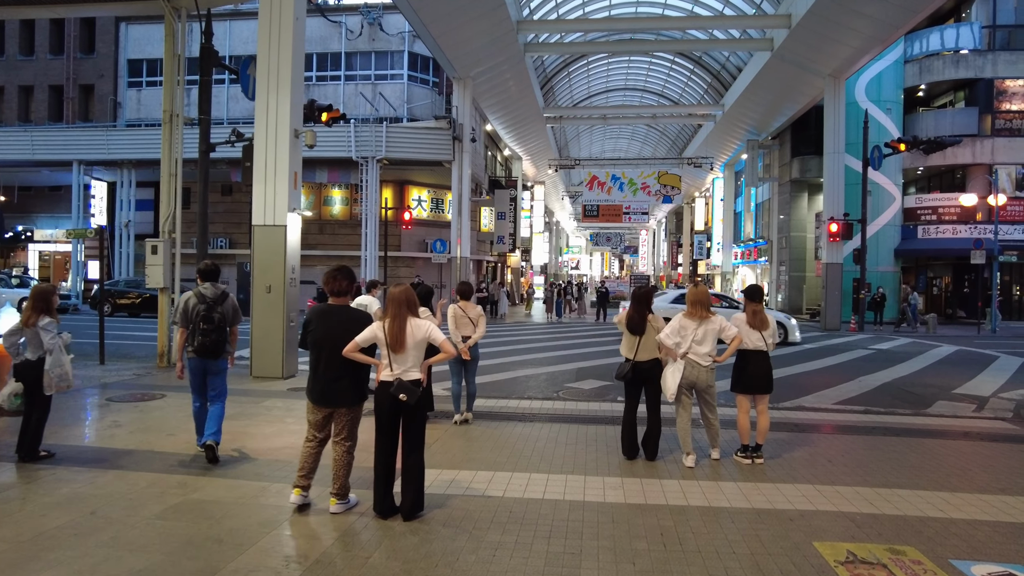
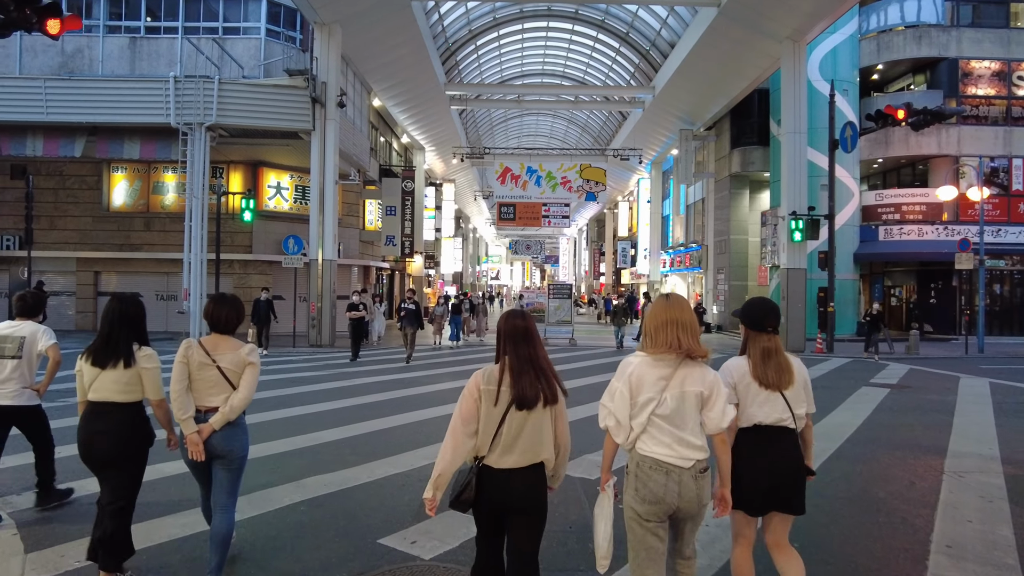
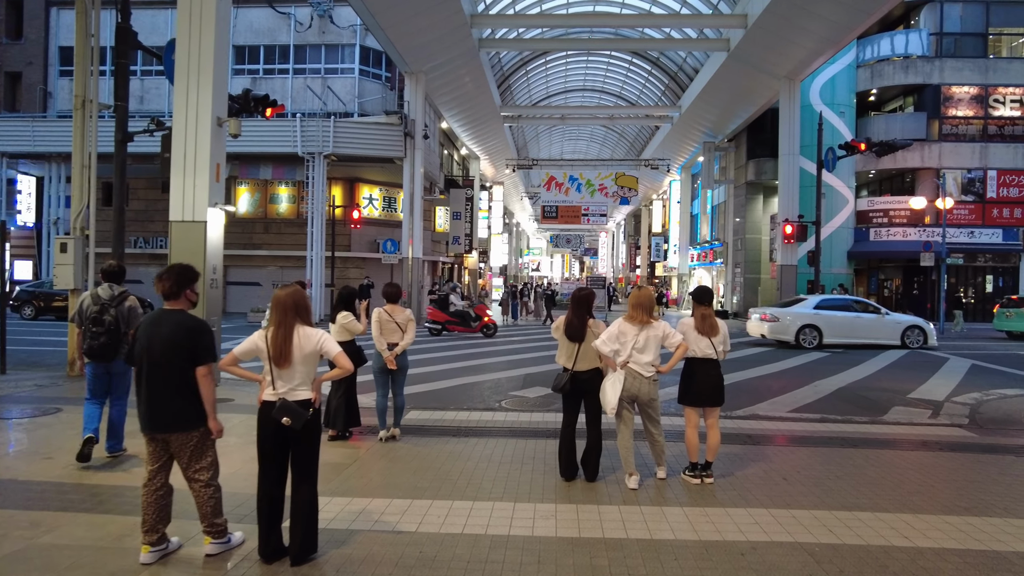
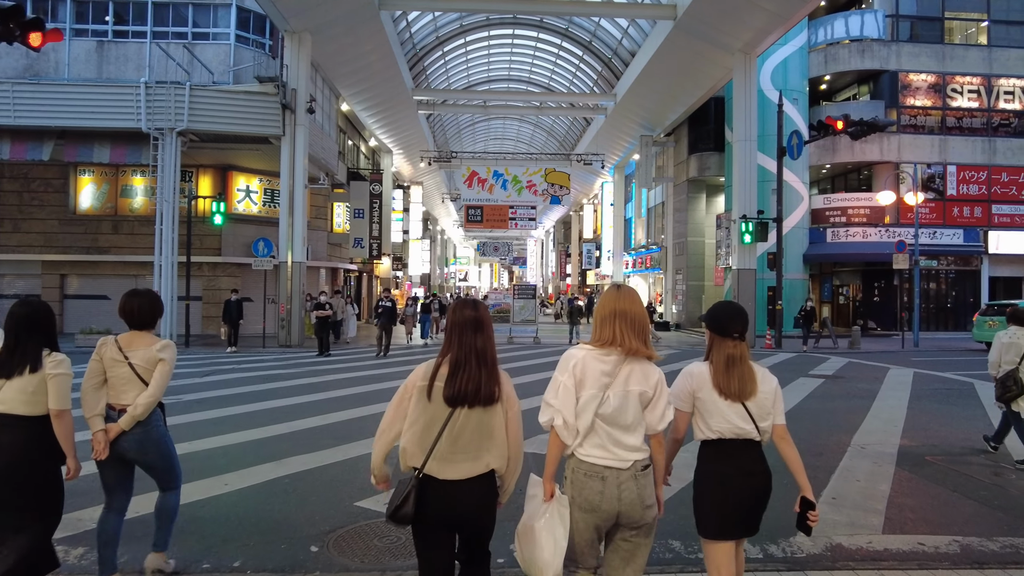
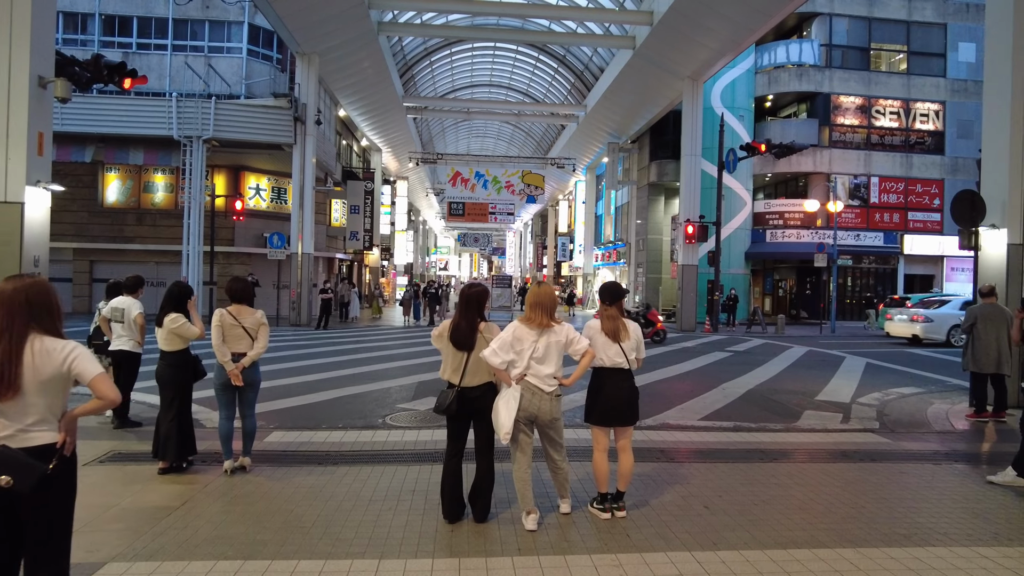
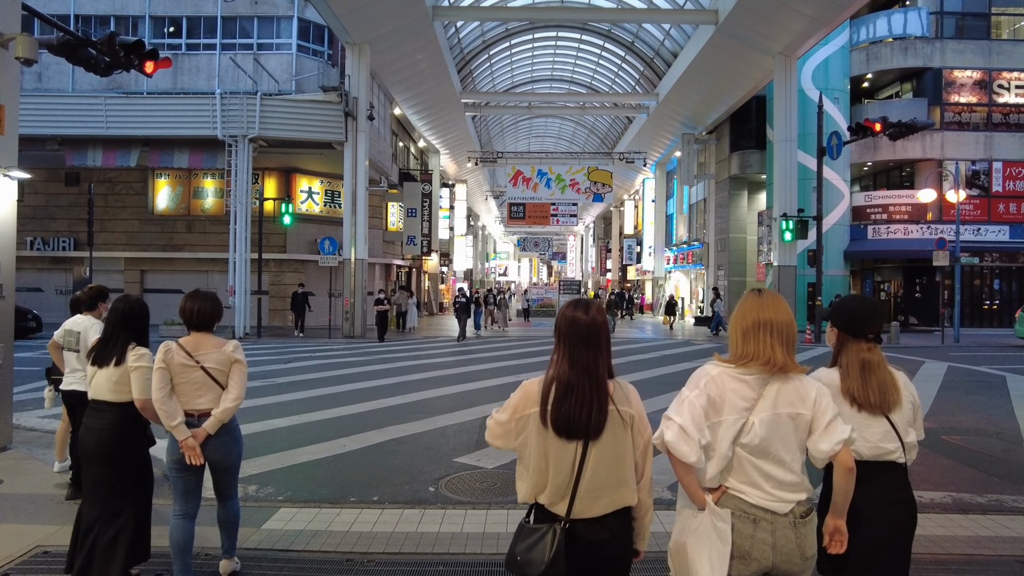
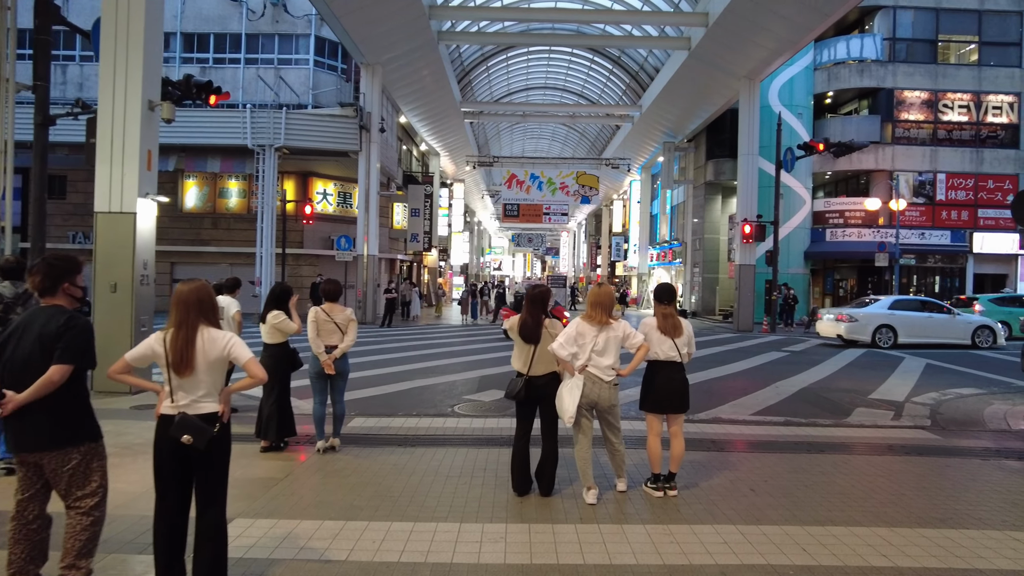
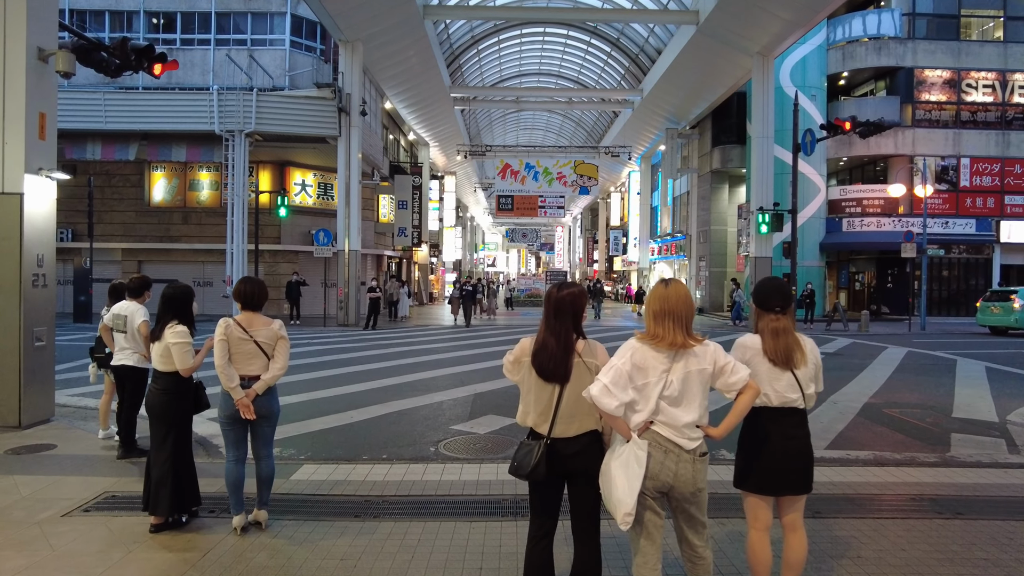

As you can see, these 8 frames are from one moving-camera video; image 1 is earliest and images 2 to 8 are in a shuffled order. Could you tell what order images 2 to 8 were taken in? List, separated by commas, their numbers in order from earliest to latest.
3, 7, 5, 8, 6, 4, 2
